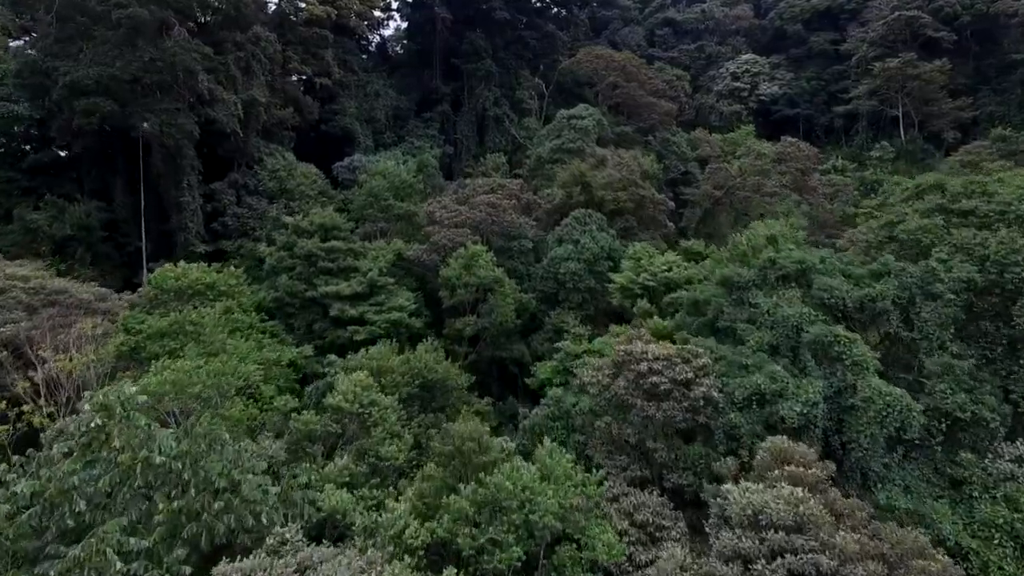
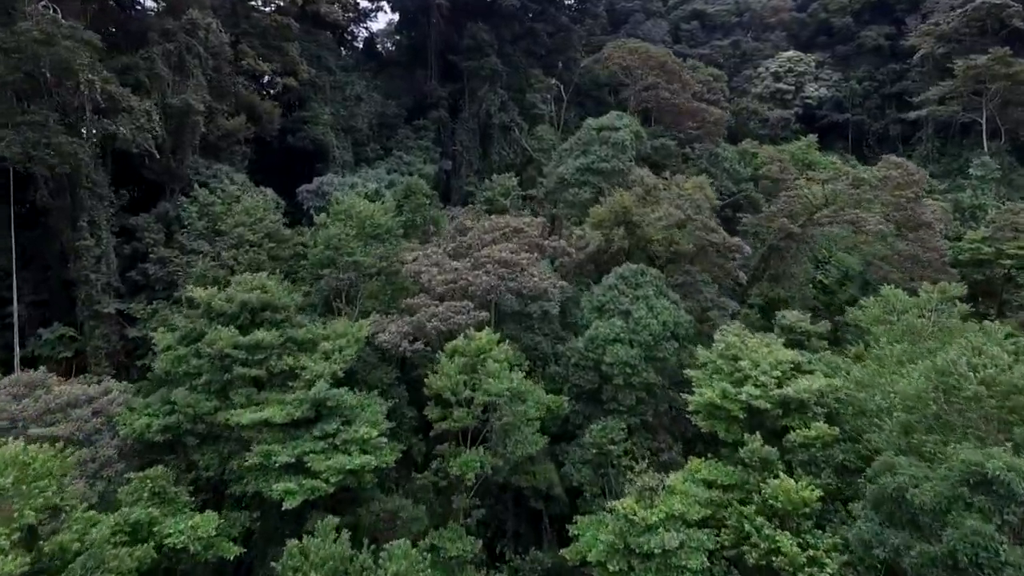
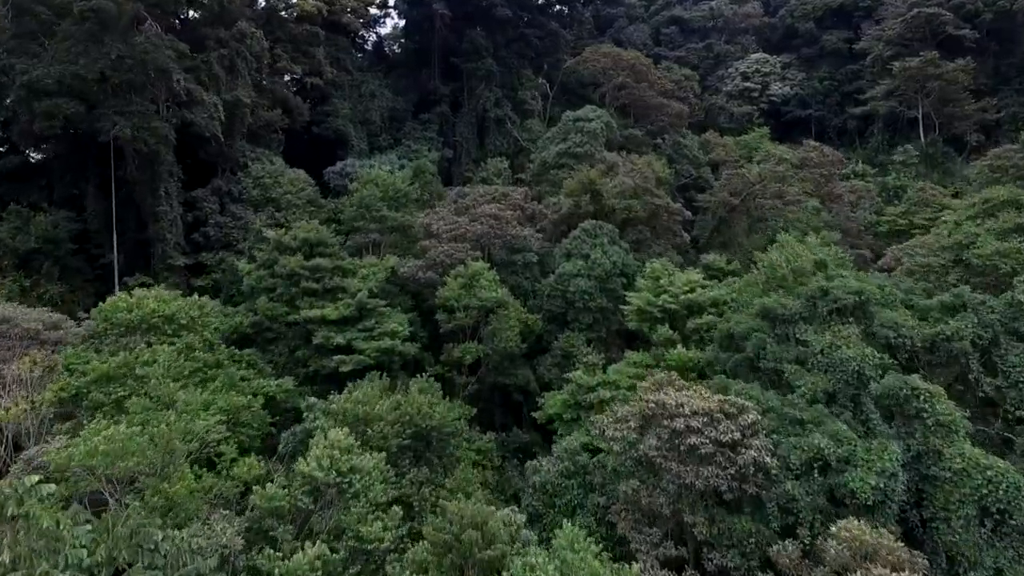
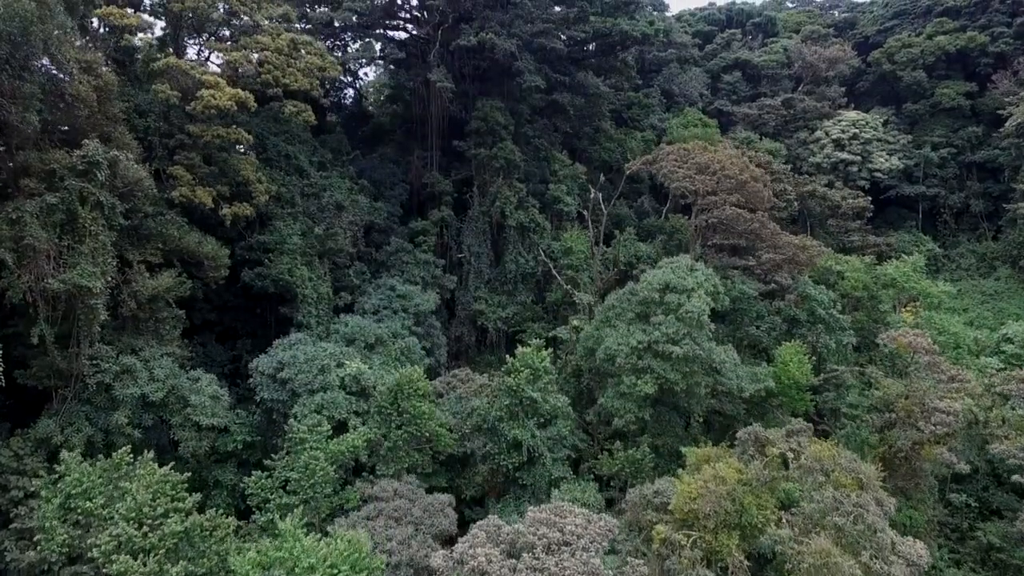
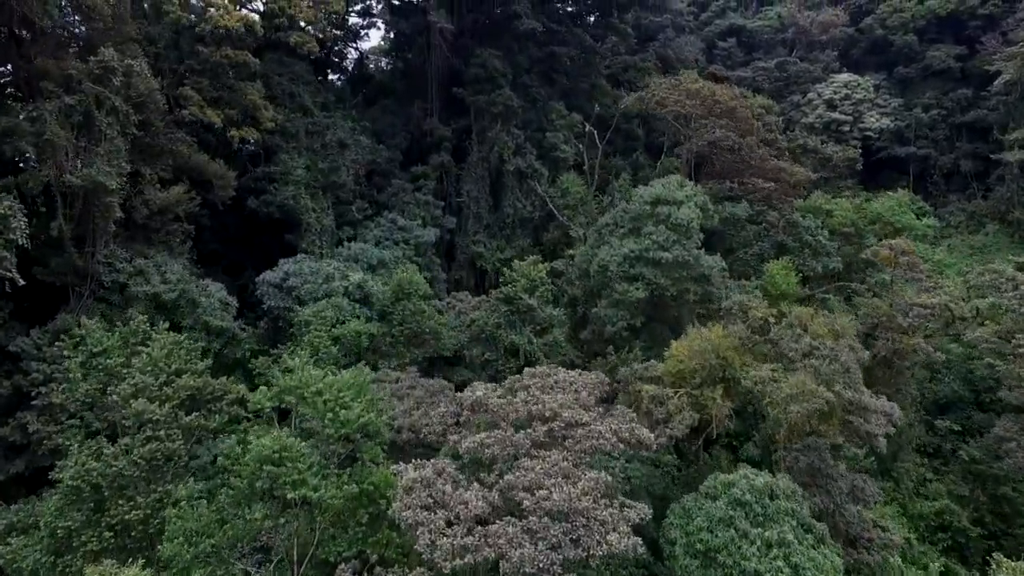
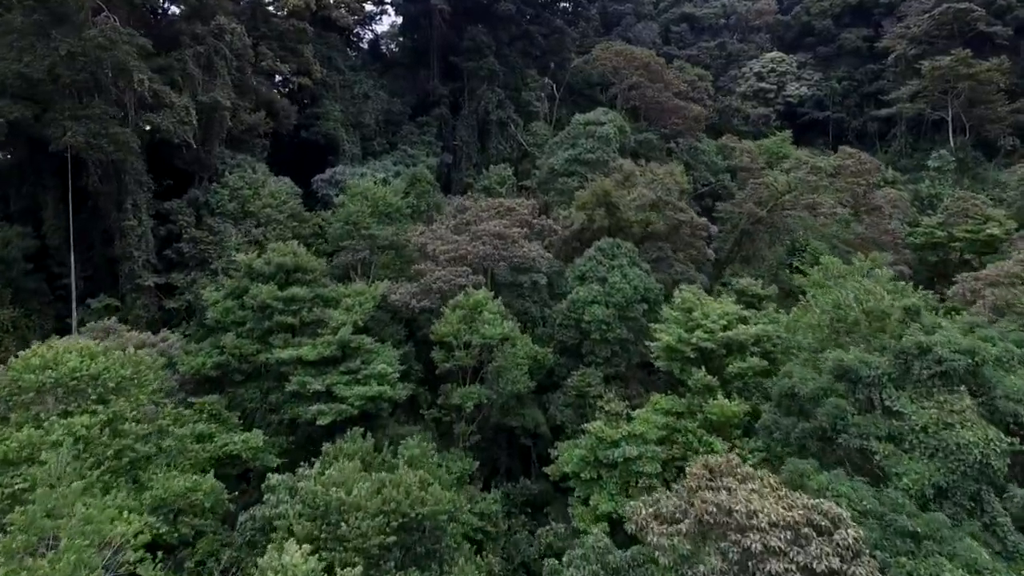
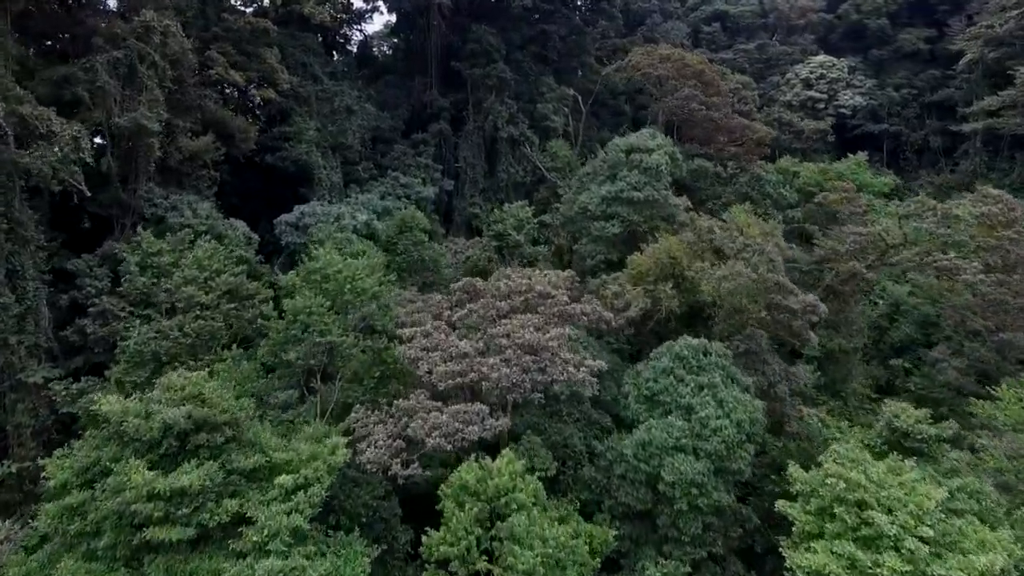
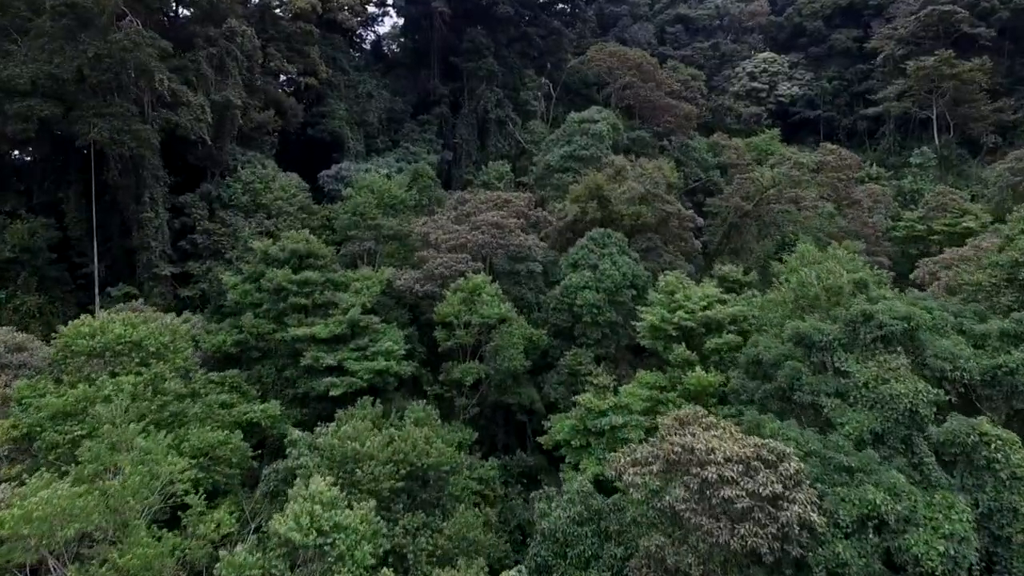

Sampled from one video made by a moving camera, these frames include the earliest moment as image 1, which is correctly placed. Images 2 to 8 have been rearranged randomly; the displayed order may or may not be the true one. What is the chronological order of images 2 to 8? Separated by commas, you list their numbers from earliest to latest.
3, 8, 6, 2, 7, 5, 4
